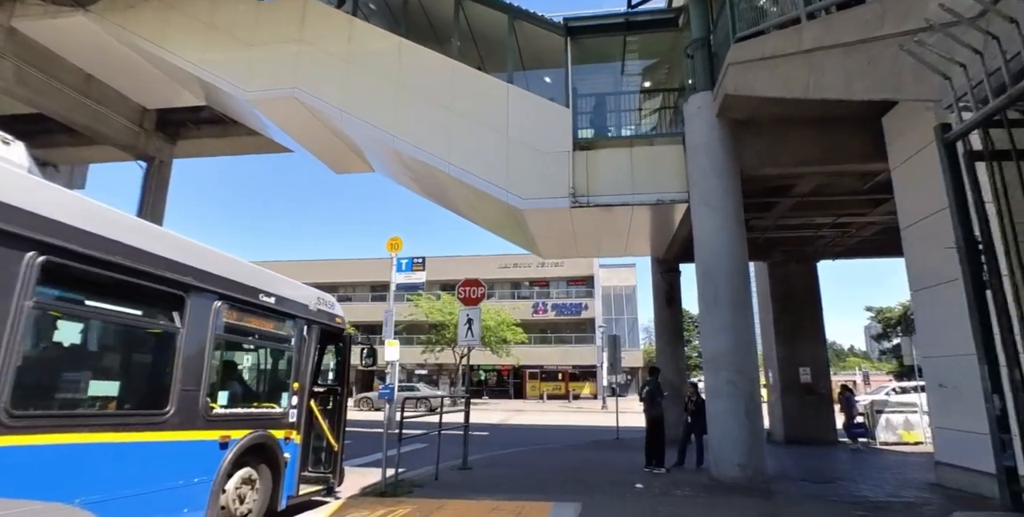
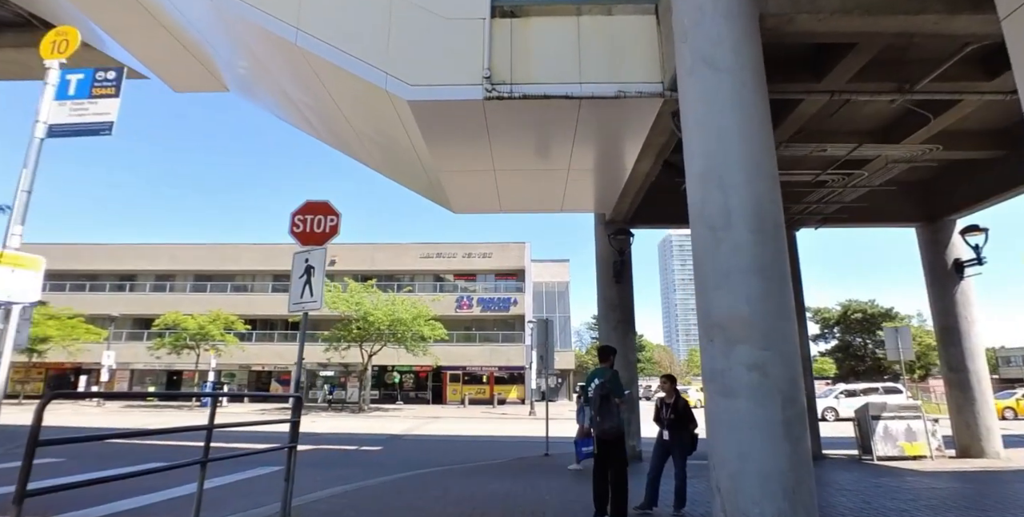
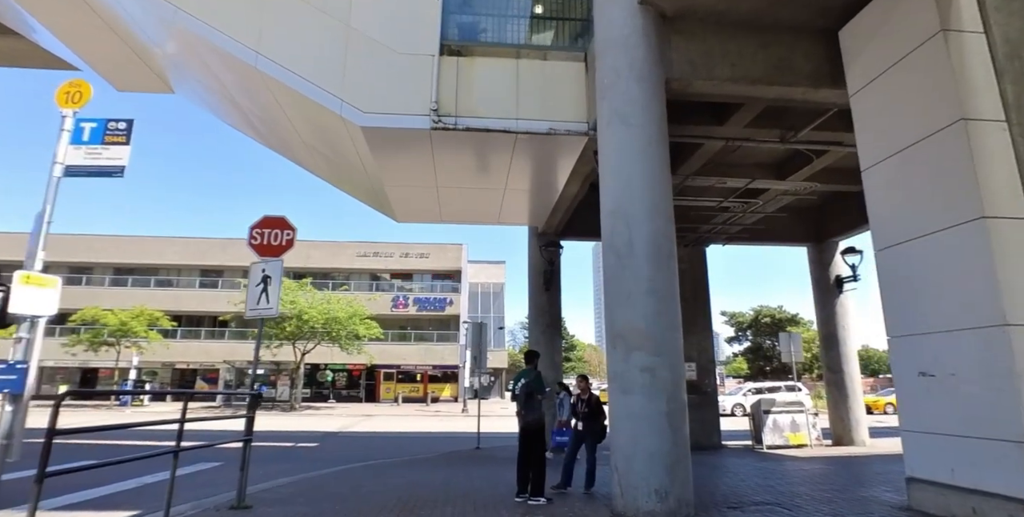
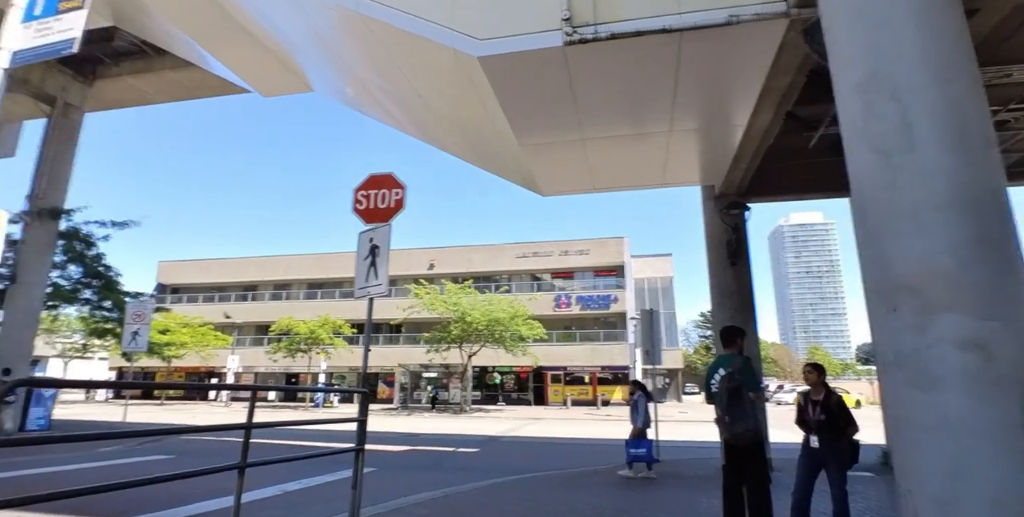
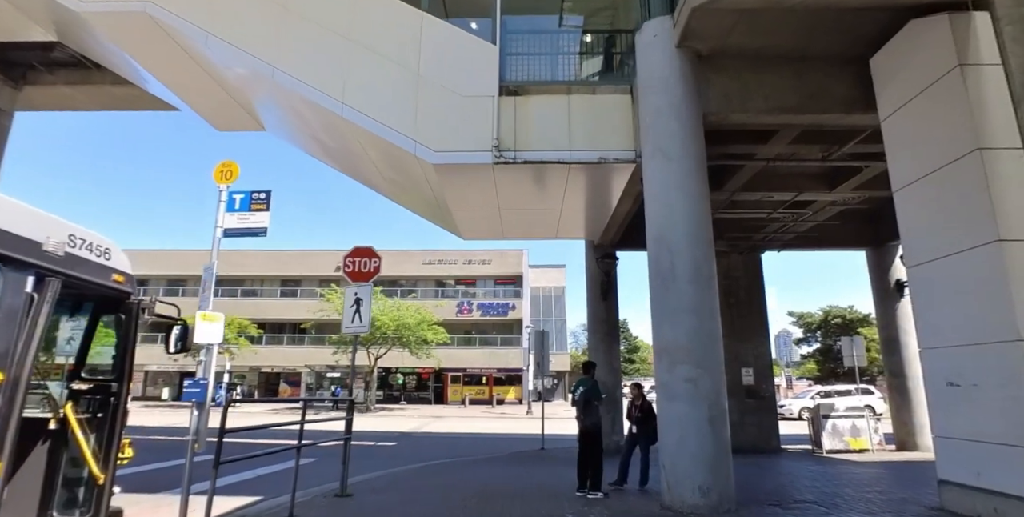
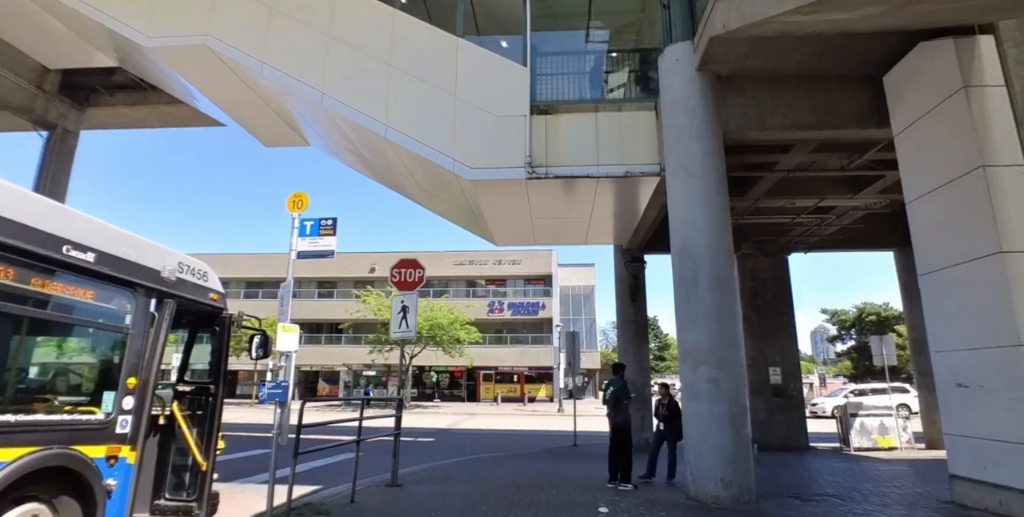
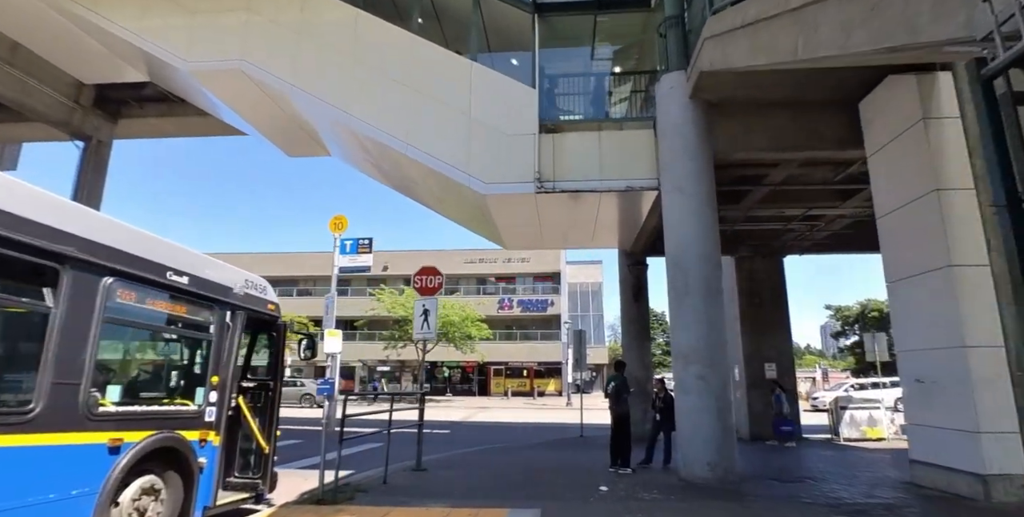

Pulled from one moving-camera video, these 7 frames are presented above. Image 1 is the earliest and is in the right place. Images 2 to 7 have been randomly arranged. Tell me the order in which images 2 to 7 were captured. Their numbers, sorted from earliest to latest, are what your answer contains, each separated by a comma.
7, 6, 5, 3, 2, 4
